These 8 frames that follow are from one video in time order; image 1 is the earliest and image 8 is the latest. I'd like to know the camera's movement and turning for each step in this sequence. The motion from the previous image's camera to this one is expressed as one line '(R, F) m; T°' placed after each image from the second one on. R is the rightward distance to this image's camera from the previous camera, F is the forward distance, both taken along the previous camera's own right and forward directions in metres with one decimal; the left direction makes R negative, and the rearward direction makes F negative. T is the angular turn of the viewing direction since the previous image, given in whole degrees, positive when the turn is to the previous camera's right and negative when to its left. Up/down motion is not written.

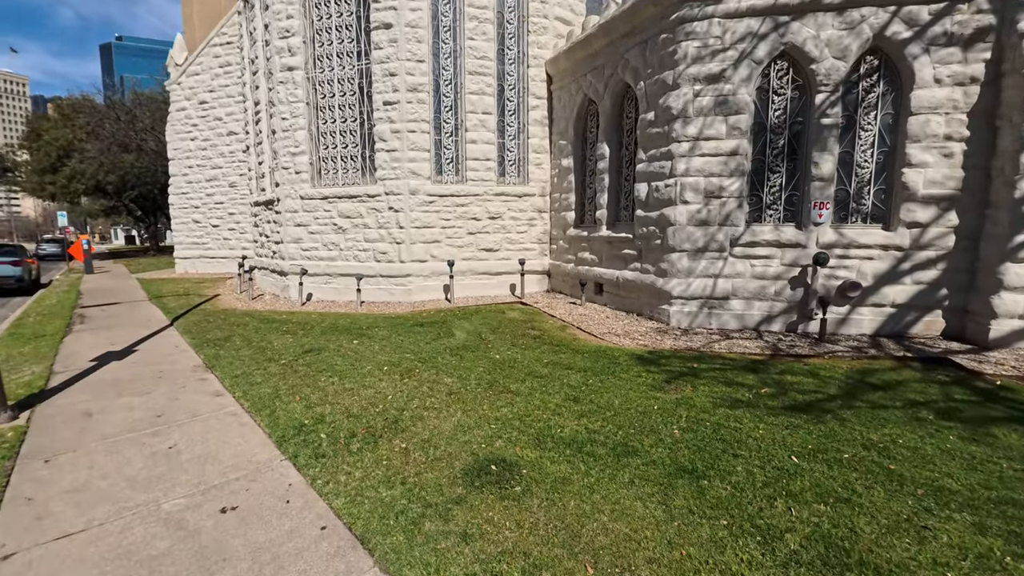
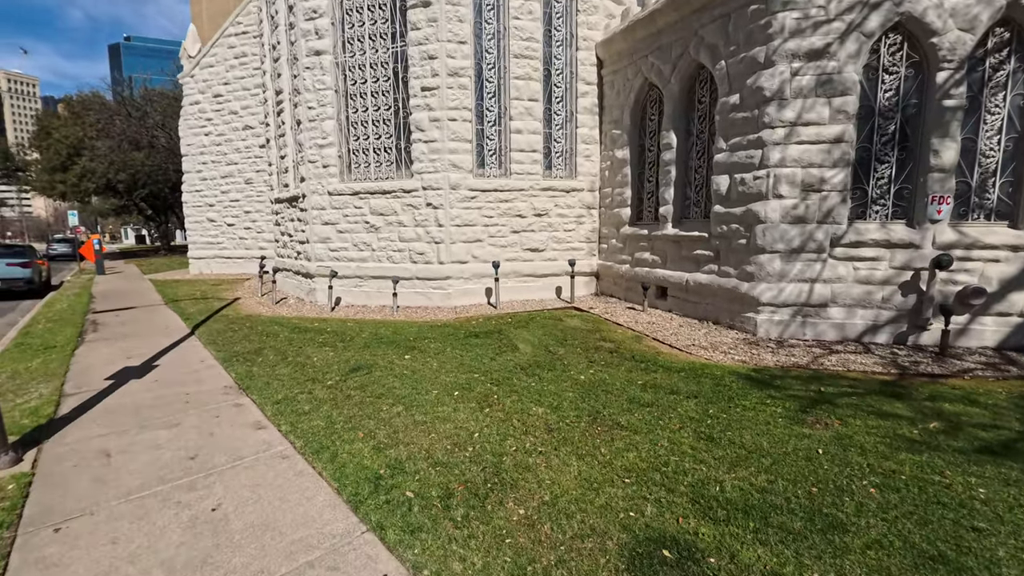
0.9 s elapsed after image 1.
(-0.9, +0.9) m; -1°
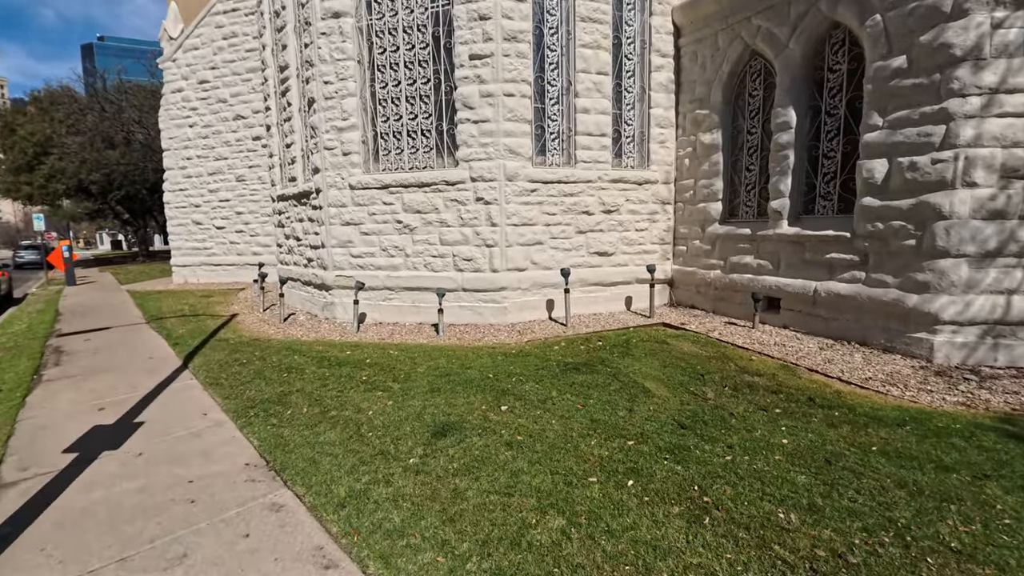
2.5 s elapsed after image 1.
(-1.3, +1.6) m; +2°
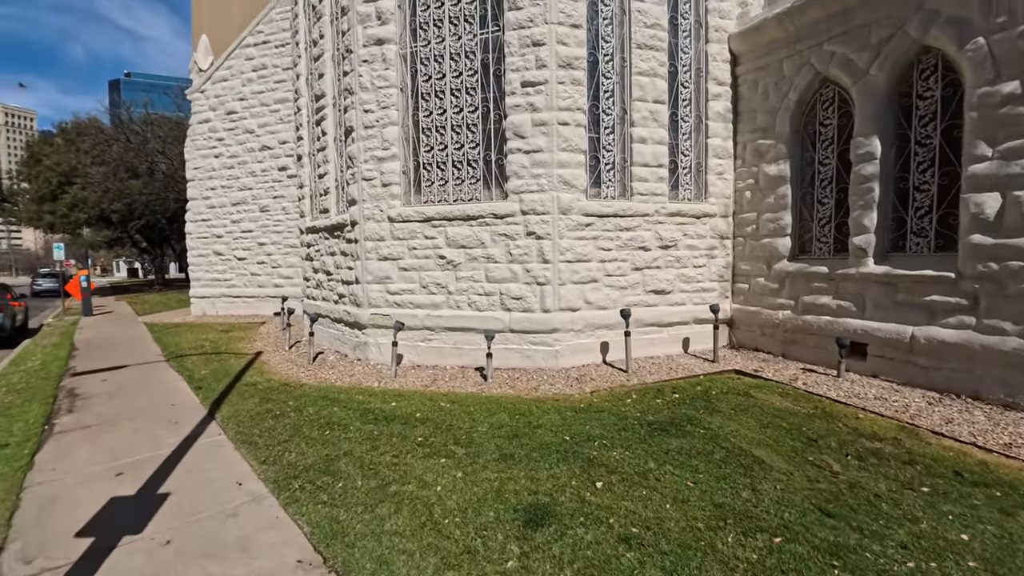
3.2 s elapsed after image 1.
(-0.6, +0.6) m; -1°
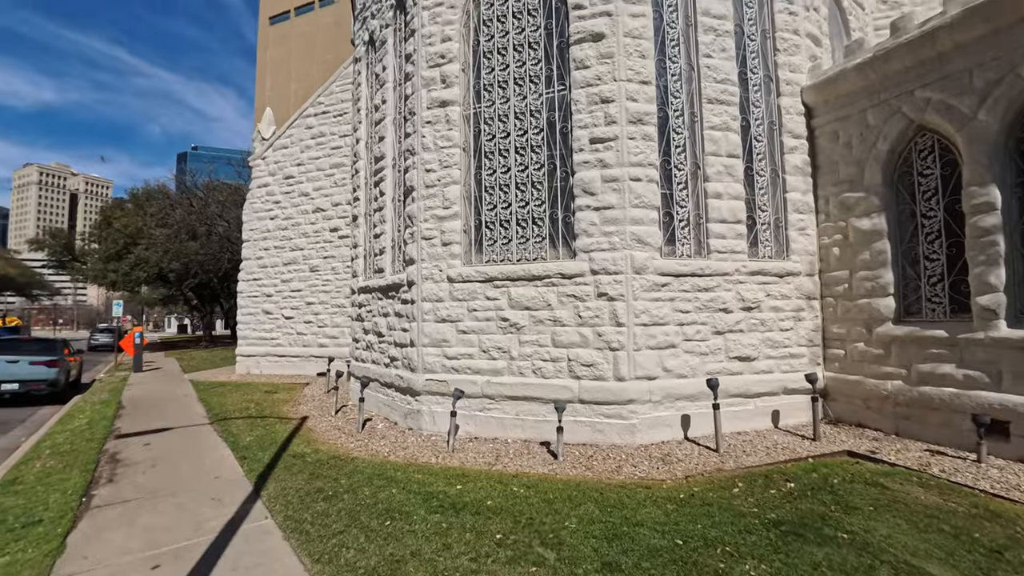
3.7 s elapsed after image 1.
(-0.5, +0.5) m; -4°
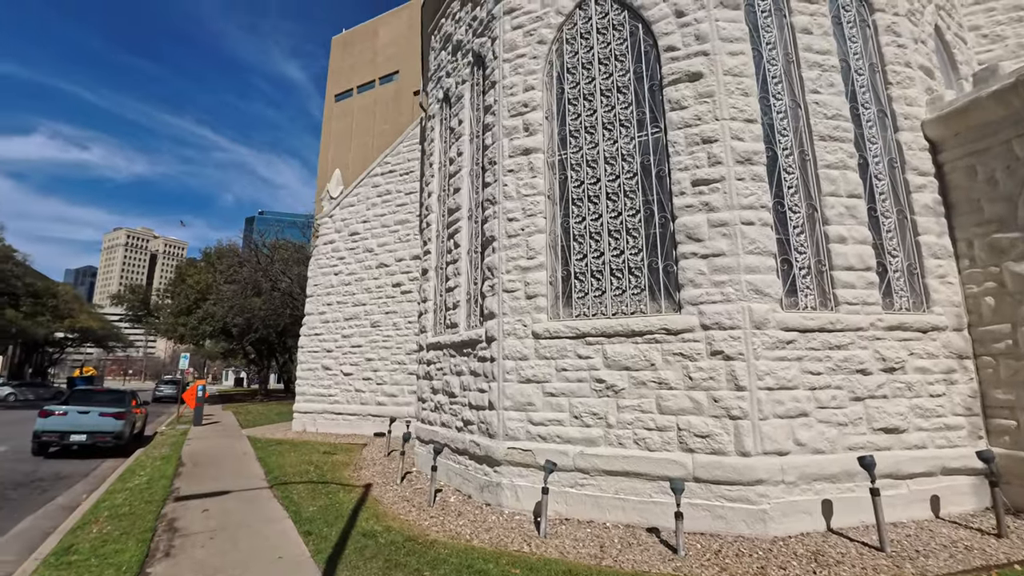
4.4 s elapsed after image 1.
(-0.6, +0.5) m; -5°
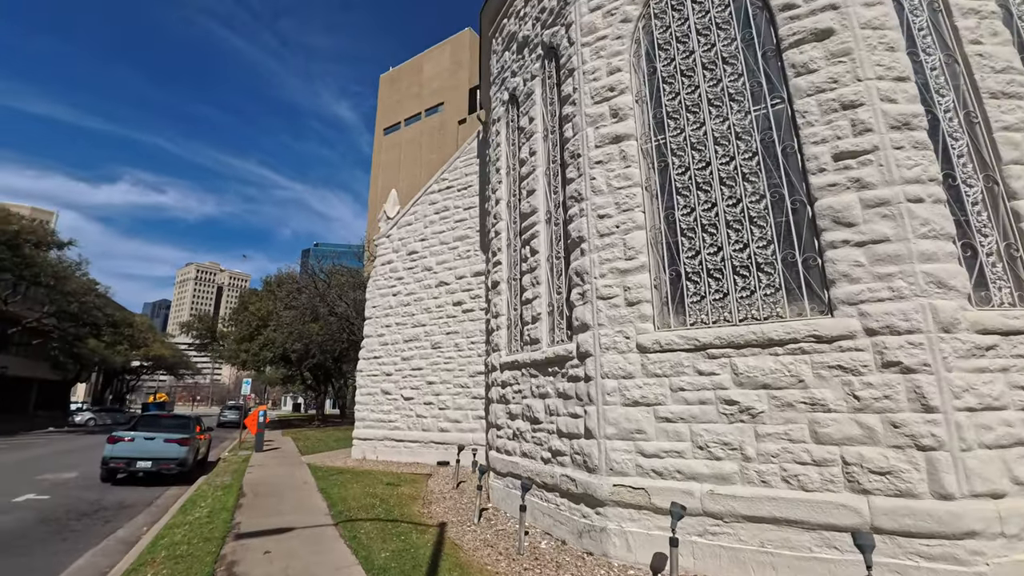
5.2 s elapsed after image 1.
(-0.6, +0.8) m; -5°
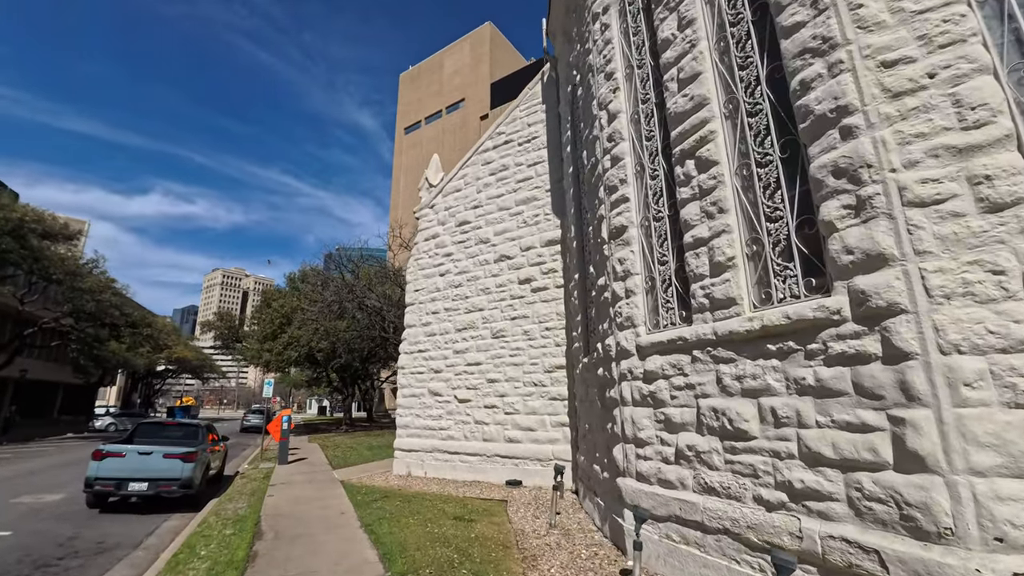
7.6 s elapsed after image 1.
(-1.3, +2.4) m; -2°
